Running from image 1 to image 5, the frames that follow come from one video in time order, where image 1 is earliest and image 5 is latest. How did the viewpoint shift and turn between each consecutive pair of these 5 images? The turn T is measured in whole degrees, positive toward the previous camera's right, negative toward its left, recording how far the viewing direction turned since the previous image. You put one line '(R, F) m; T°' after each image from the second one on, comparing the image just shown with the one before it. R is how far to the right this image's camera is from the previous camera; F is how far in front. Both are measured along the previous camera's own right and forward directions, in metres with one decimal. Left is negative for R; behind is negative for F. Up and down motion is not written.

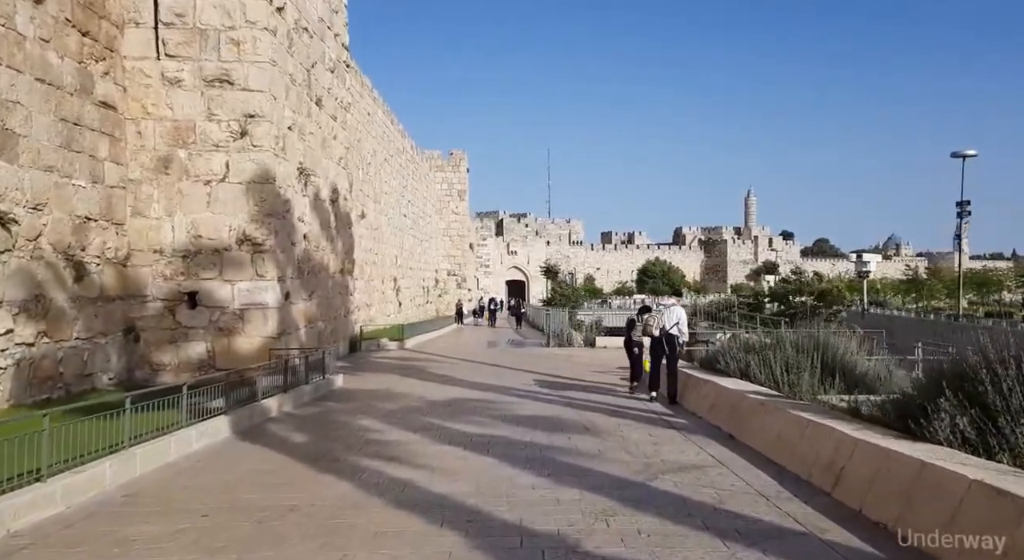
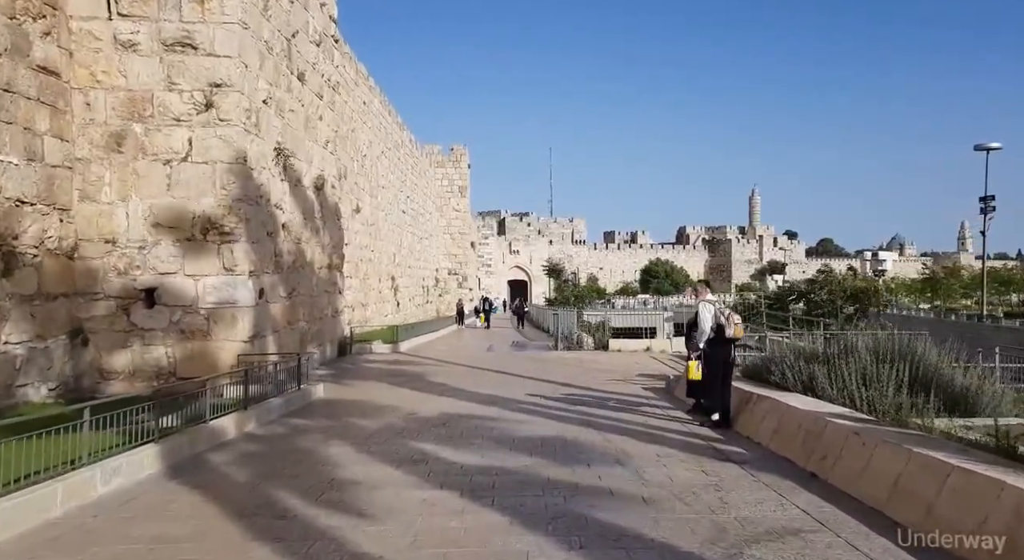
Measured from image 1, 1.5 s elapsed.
(-0.1, +1.3) m; 0°
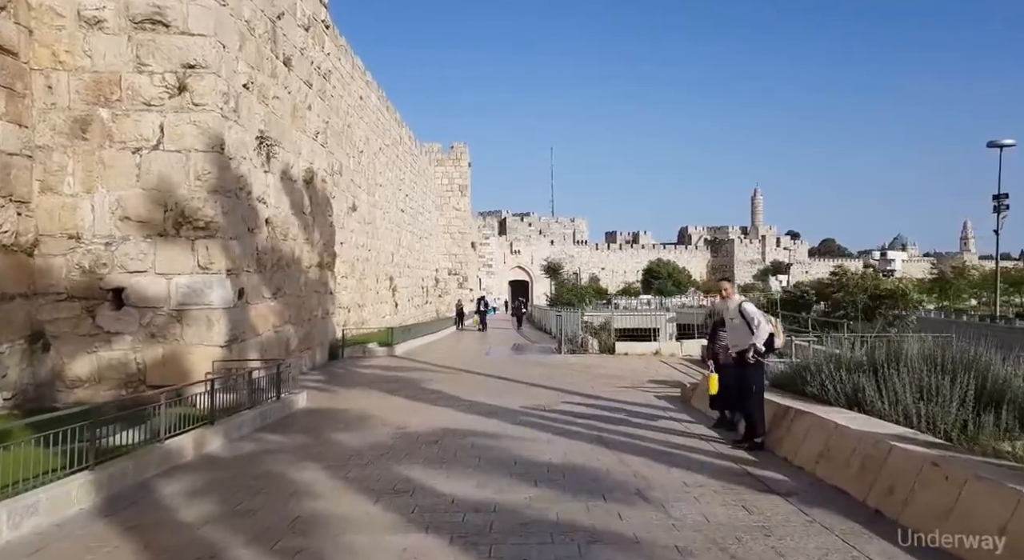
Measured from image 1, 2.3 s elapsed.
(0.0, +0.7) m; 0°
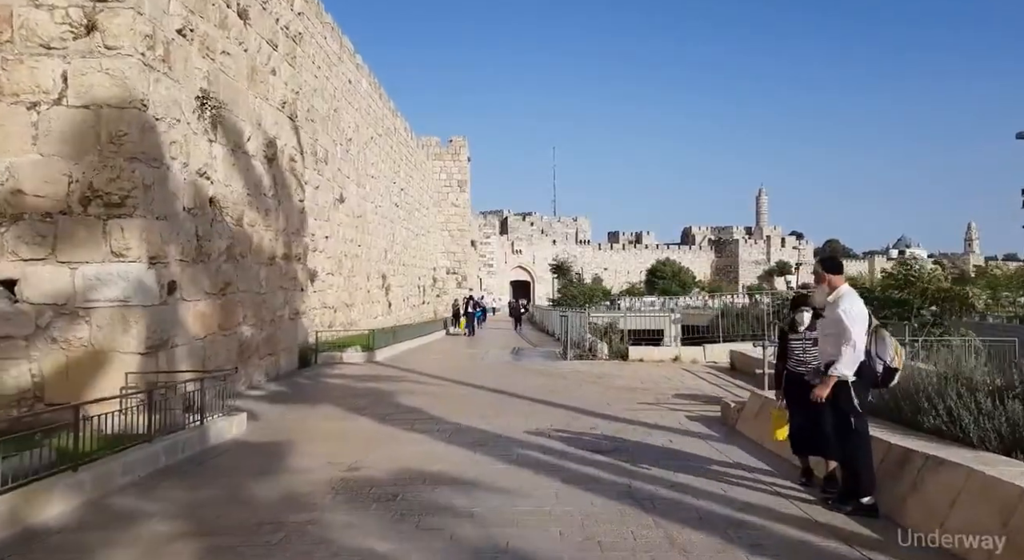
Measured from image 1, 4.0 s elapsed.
(0.0, +1.6) m; 0°
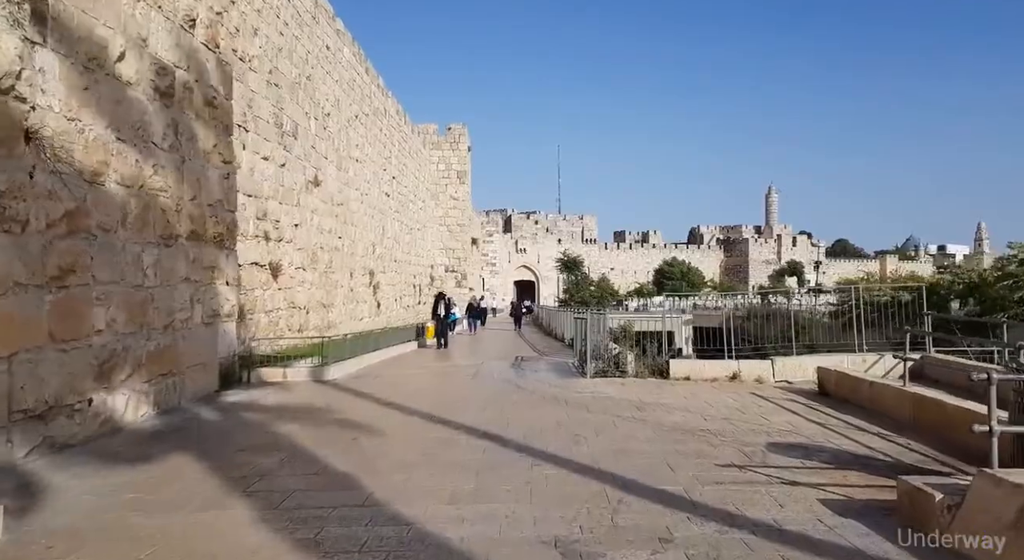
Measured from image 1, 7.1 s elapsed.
(0.0, +2.8) m; 0°
